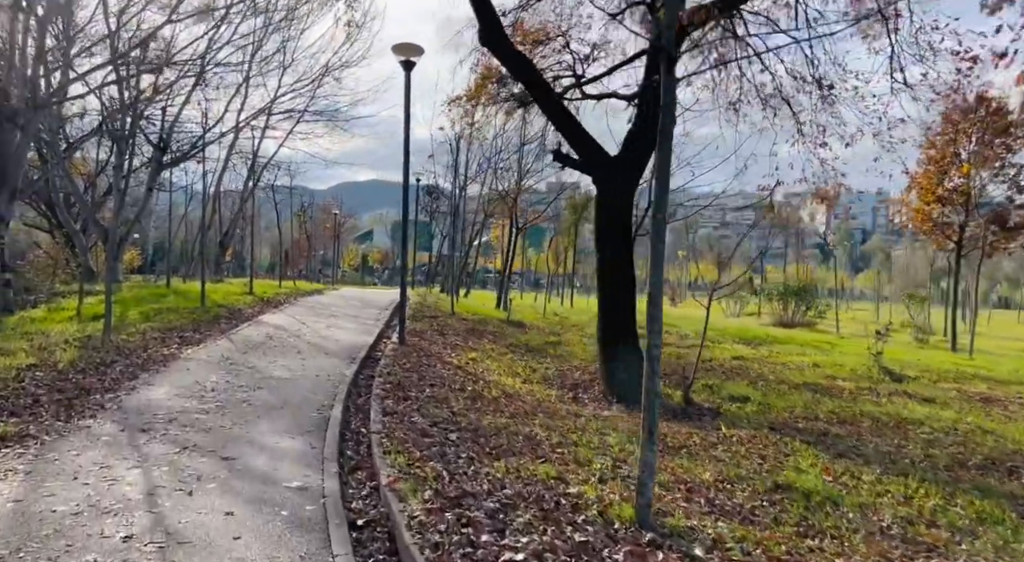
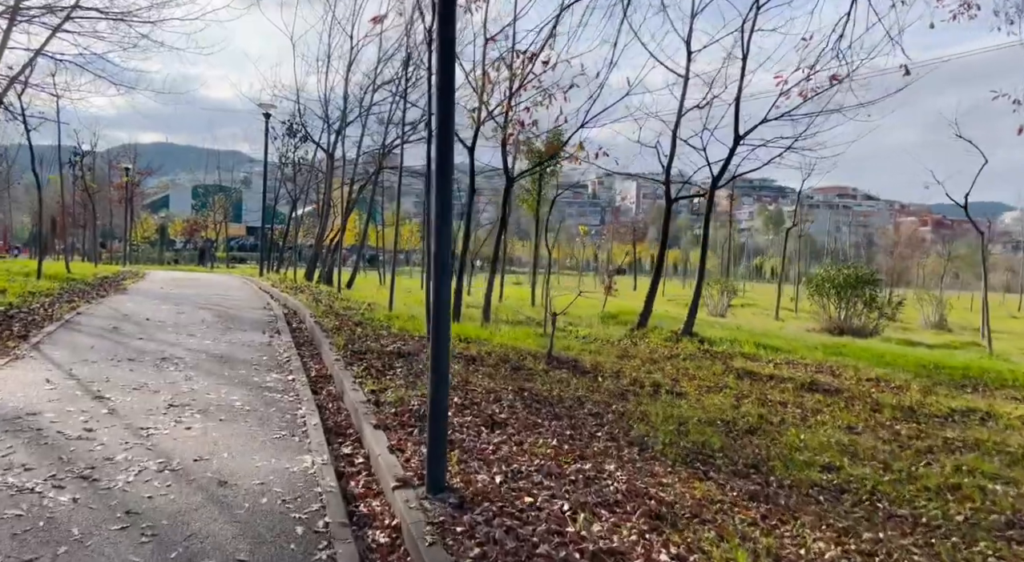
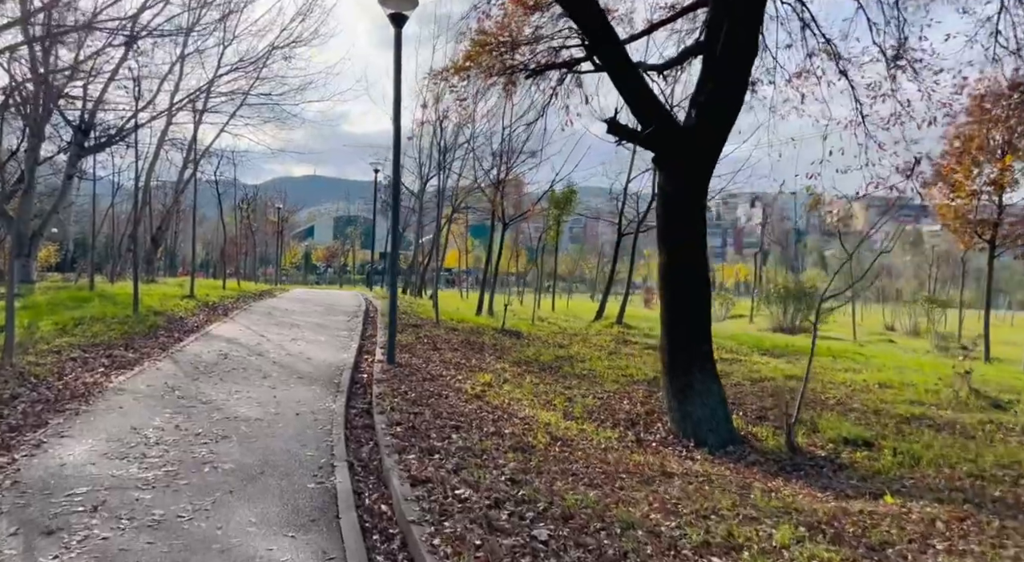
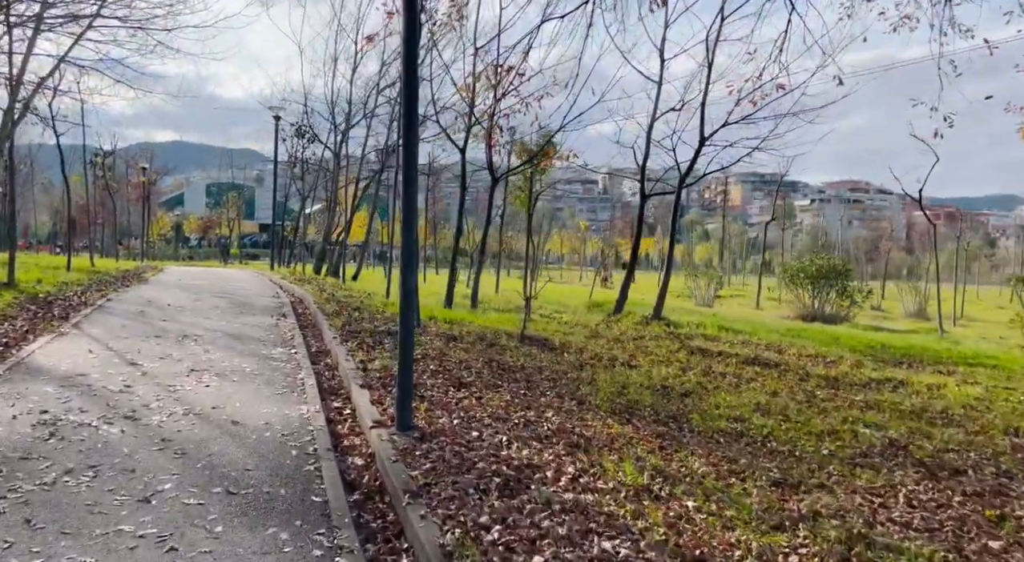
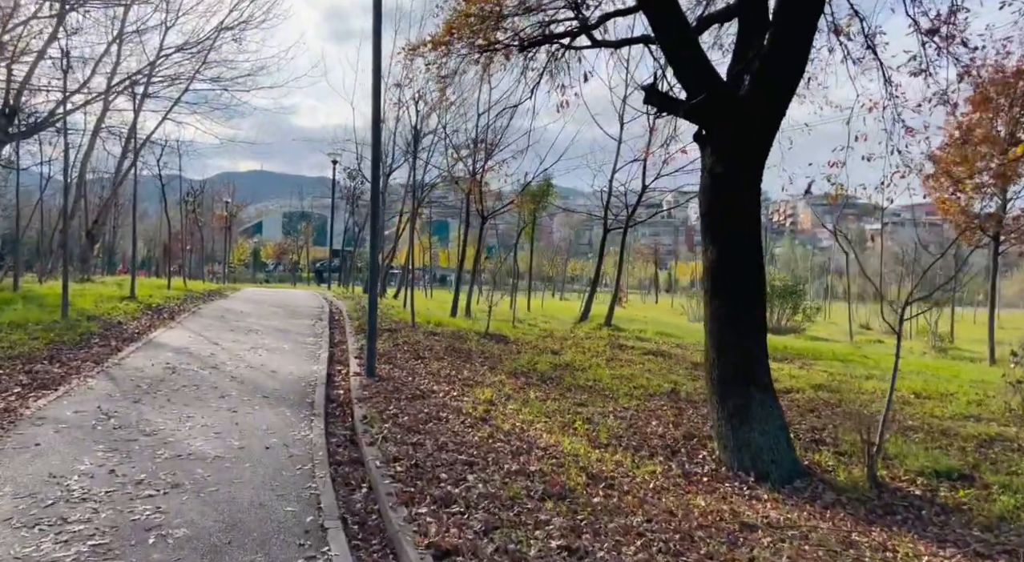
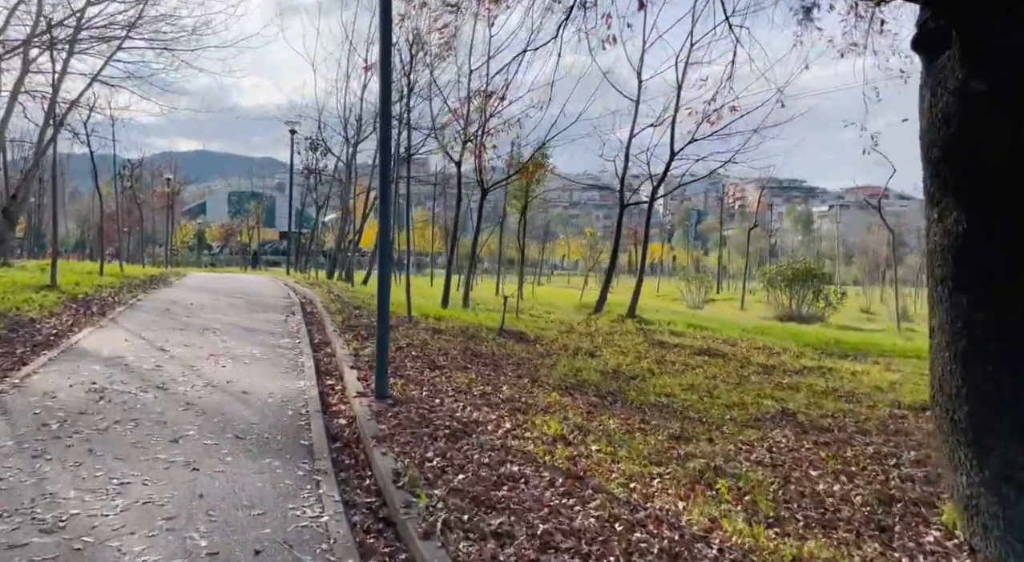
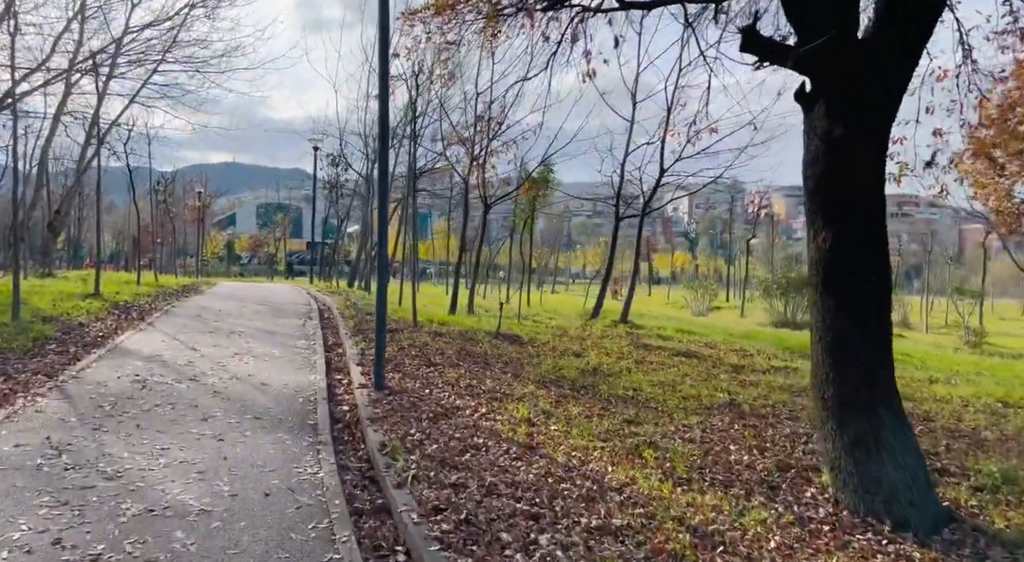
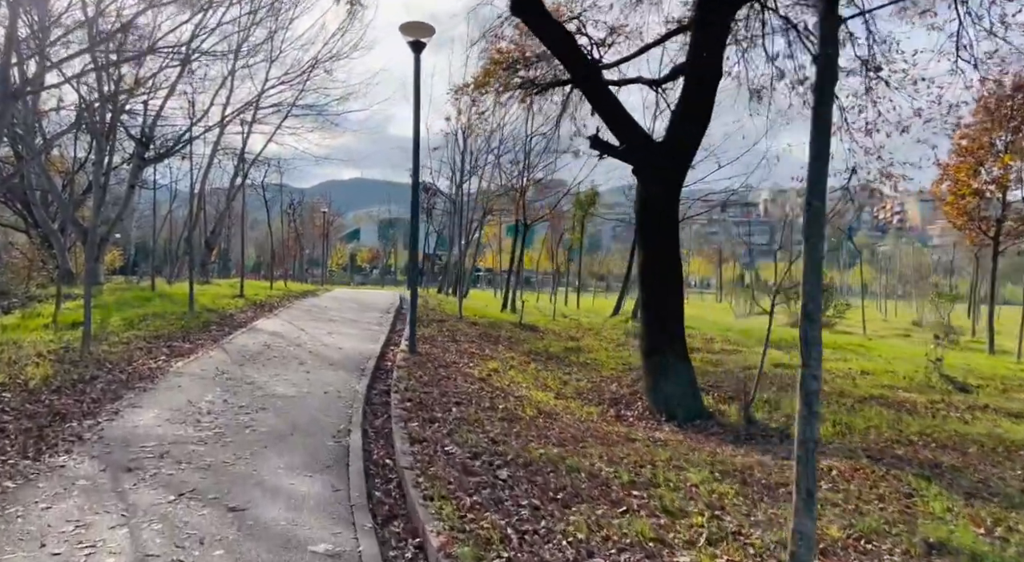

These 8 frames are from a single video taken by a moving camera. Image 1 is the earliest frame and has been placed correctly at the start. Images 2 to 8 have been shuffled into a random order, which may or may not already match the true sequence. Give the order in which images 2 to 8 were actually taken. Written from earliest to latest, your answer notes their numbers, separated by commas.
8, 3, 5, 7, 6, 4, 2
